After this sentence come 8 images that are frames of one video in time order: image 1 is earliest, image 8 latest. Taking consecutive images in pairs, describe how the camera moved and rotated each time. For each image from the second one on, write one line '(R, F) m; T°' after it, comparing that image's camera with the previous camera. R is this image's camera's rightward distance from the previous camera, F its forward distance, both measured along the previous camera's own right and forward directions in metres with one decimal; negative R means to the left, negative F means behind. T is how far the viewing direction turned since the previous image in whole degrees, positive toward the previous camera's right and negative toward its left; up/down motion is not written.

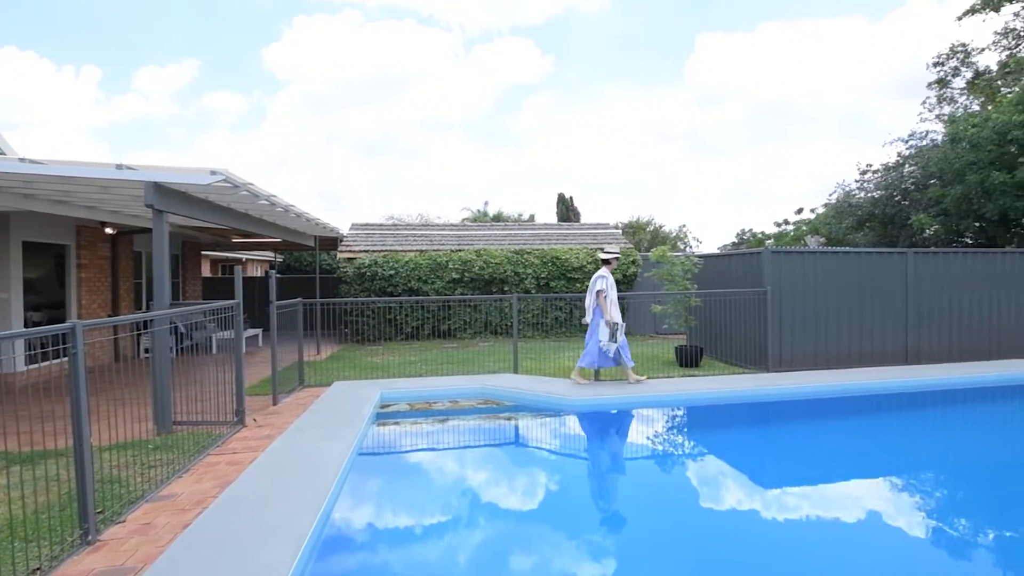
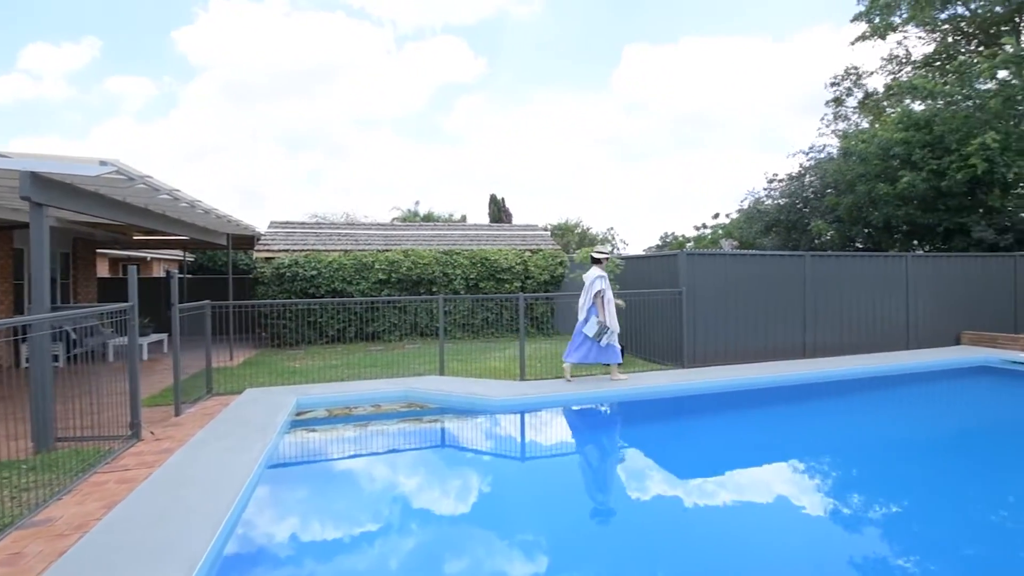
(+0.1, 0.0) m; +7°
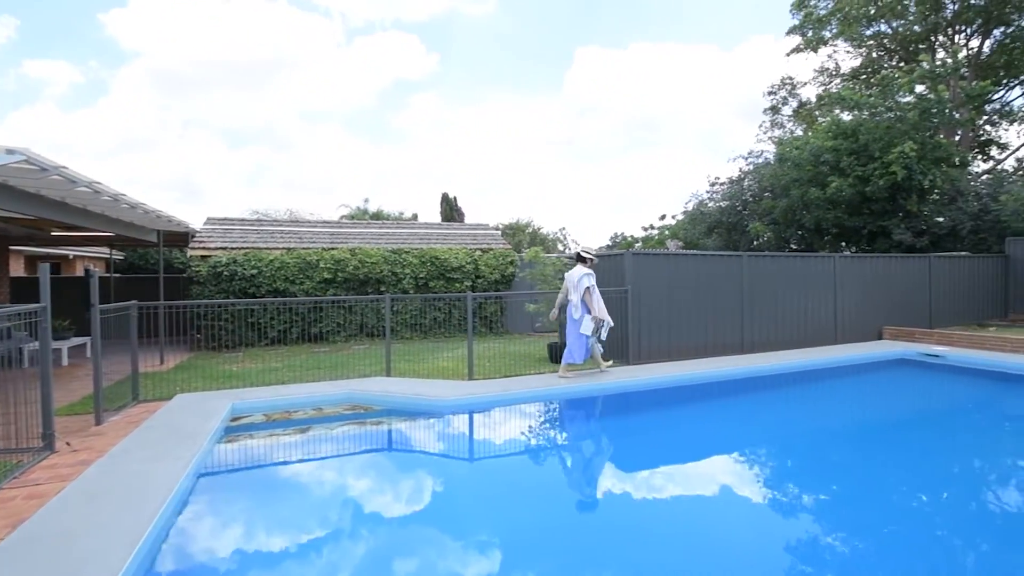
(+0.1, 0.0) m; +5°
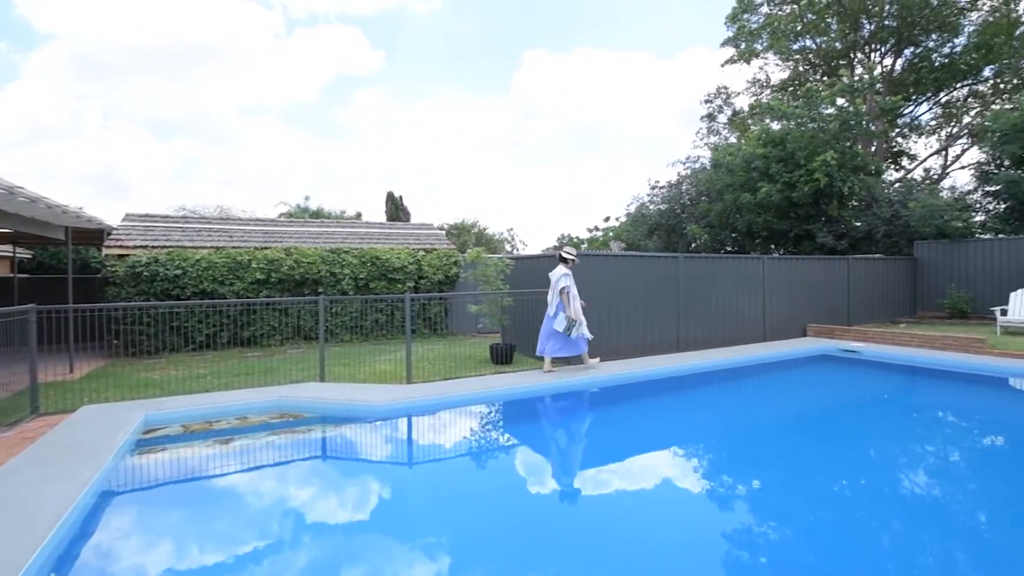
(+0.1, +0.1) m; +6°
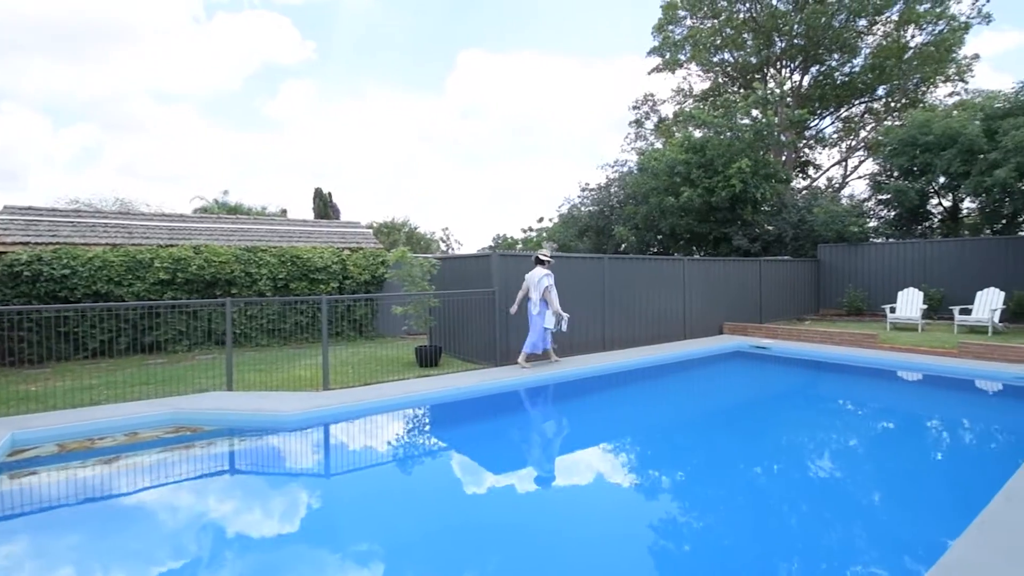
(+0.2, +0.1) m; +7°
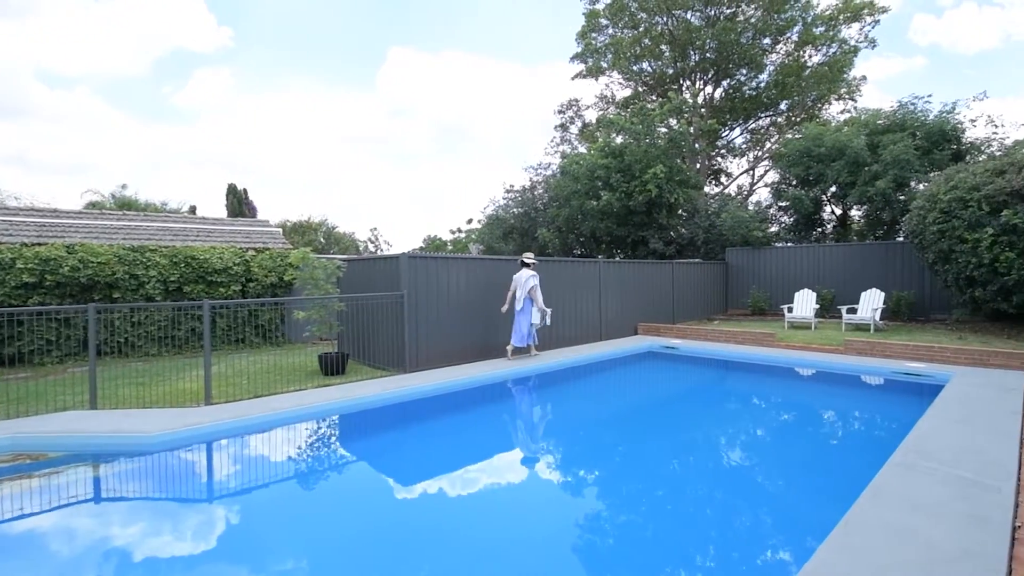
(+0.3, +0.2) m; +7°
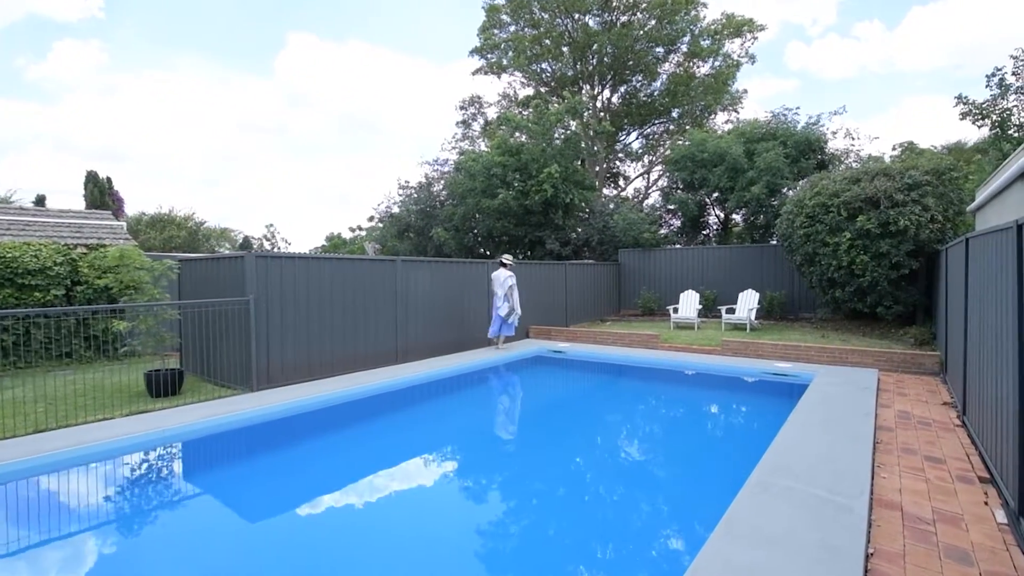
(+0.5, +0.5) m; +10°
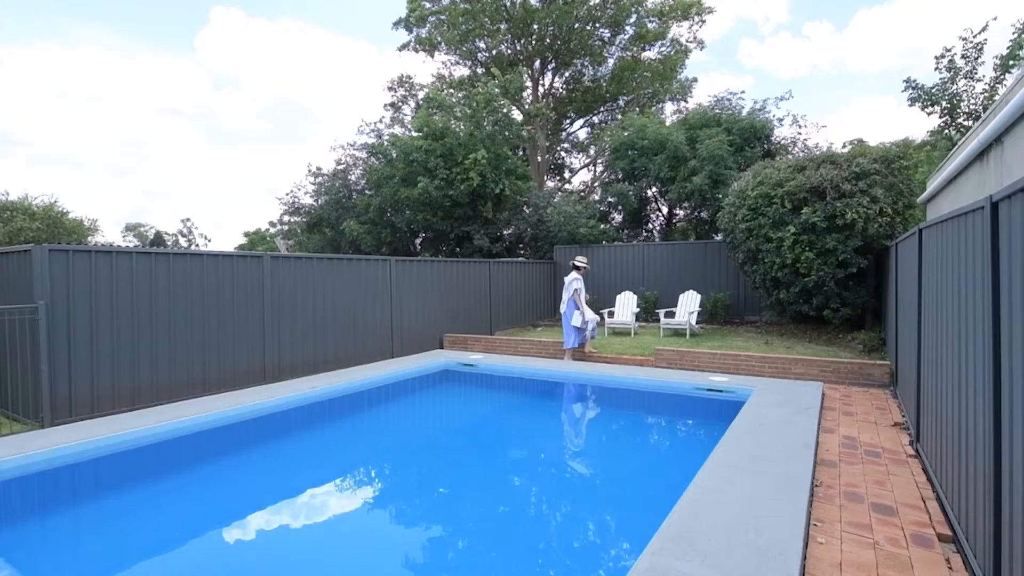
(+0.9, +1.1) m; +4°
